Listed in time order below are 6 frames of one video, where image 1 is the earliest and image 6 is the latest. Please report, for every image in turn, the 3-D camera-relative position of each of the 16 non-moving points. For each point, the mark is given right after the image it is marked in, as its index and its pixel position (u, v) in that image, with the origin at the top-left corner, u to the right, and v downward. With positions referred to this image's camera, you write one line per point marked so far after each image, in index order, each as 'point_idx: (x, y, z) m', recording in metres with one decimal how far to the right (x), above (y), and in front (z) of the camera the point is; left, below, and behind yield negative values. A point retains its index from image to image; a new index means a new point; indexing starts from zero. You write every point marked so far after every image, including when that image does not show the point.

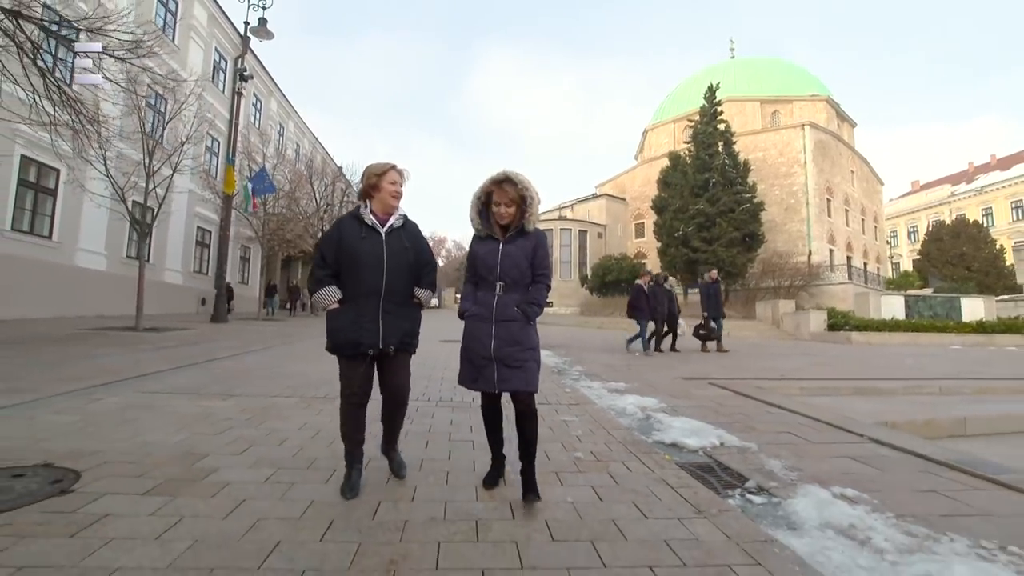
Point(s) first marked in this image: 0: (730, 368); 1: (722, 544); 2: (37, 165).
0: (+4.5, -1.6, +10.1) m
1: (+1.1, -1.3, +2.6) m
2: (-14.6, +3.8, +15.1) m
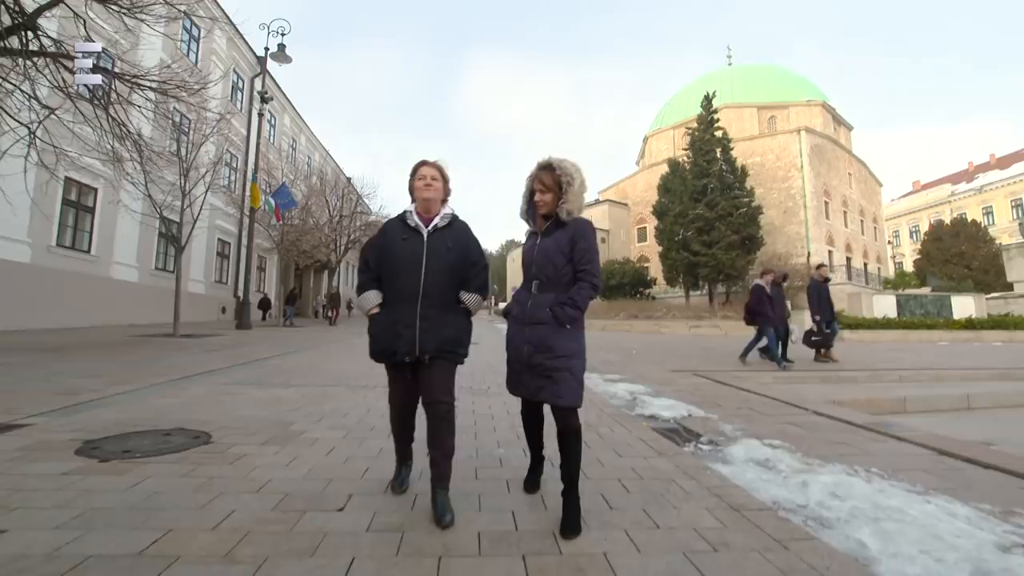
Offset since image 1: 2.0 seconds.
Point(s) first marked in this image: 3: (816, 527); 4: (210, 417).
0: (+4.7, -1.7, +11.1) m
1: (+1.2, -1.3, +3.6) m
2: (-14.5, +3.4, +16.4) m
3: (+1.6, -1.3, +2.6) m
4: (-2.9, -1.3, +4.8) m
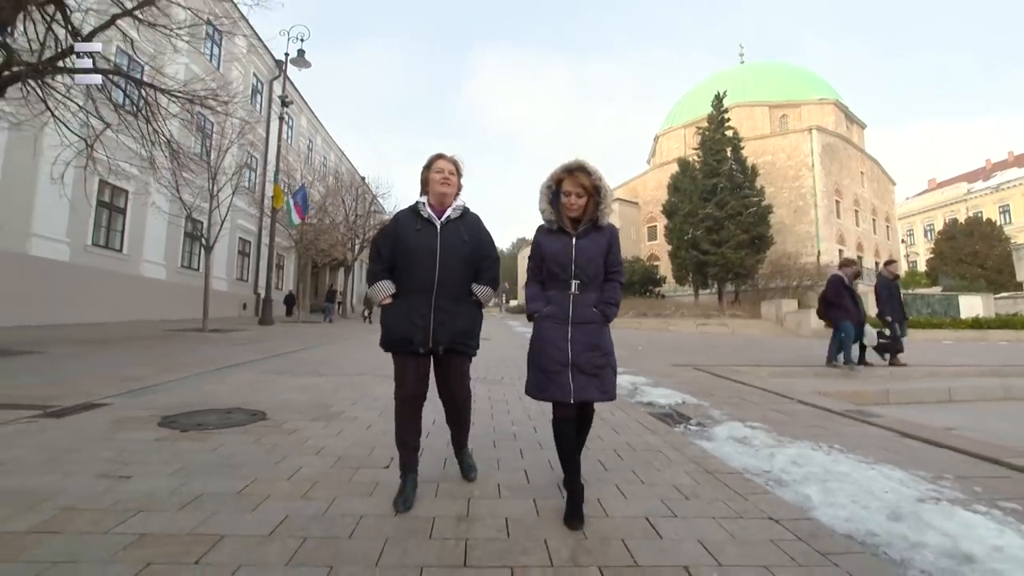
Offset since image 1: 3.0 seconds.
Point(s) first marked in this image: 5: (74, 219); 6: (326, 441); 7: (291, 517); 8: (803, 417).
0: (+4.9, -1.7, +11.7) m
1: (+1.3, -1.3, +4.2) m
2: (-14.1, +3.5, +17.3) m
3: (+1.7, -1.3, +3.2) m
4: (-2.8, -1.2, +5.5) m
5: (-14.0, +2.2, +15.7) m
6: (-1.5, -1.2, +4.0) m
7: (-1.2, -1.2, +2.6) m
8: (+3.2, -1.4, +5.3) m
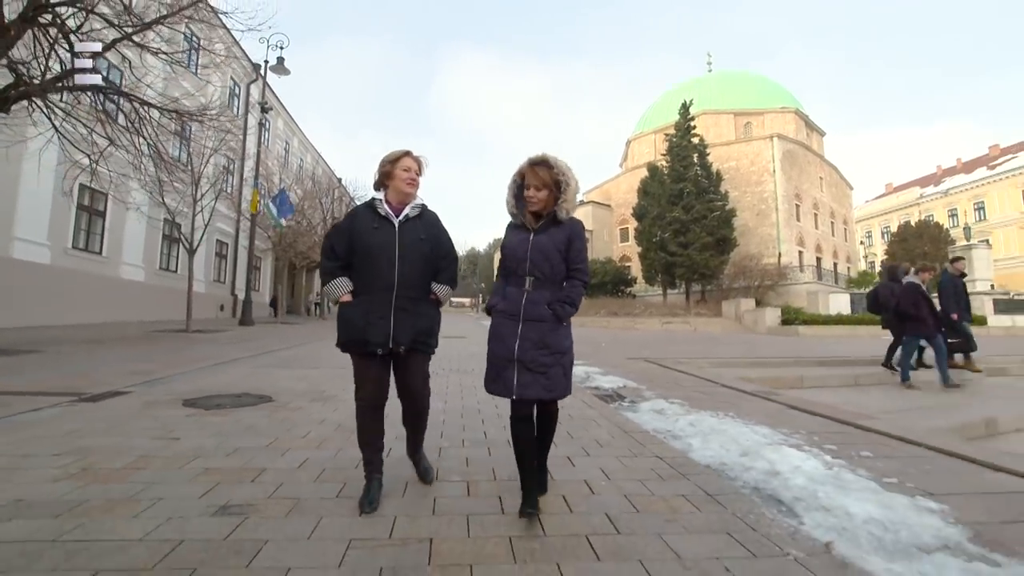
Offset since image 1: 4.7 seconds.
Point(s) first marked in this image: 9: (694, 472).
0: (+4.2, -1.7, +12.9) m
1: (+0.9, -1.4, +5.3) m
2: (-15.0, +3.4, +17.7) m
3: (+1.4, -1.3, +4.3) m
4: (-3.2, -1.3, +6.4) m
5: (-14.9, +2.1, +16.1) m
6: (-1.9, -1.3, +4.9) m
7: (-1.5, -1.2, +3.6) m
8: (+2.7, -1.4, +6.5) m
9: (+1.3, -1.3, +3.5) m
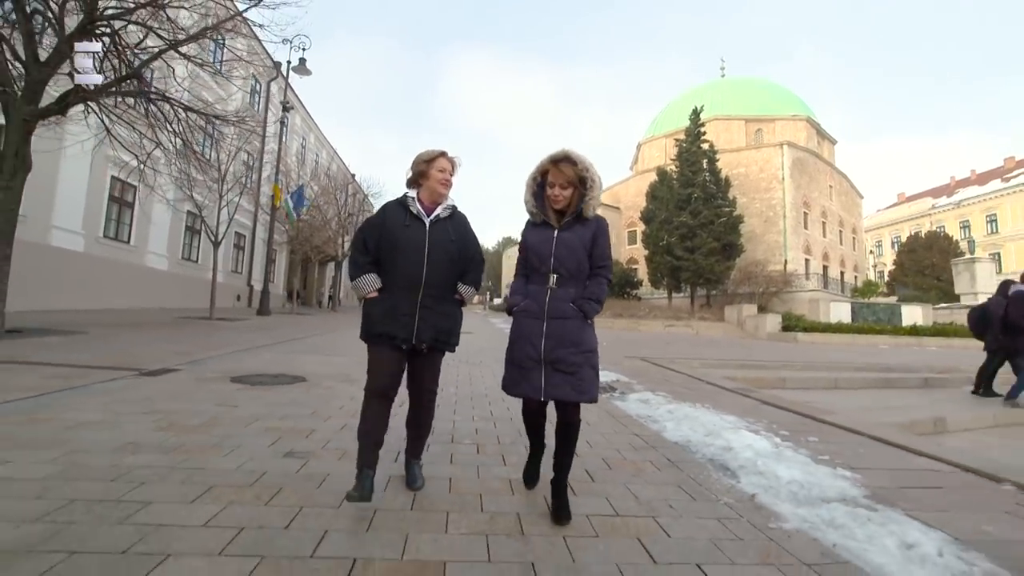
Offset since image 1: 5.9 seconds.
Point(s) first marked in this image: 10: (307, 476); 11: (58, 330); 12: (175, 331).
0: (+4.4, -1.8, +13.6) m
1: (+0.9, -1.4, +6.1) m
2: (-14.7, +3.9, +18.7) m
3: (+1.4, -1.4, +5.1) m
4: (-3.2, -1.2, +7.2) m
5: (-14.6, +2.6, +17.1) m
6: (-1.8, -1.2, +5.7) m
7: (-1.4, -1.2, +4.4) m
8: (+2.8, -1.5, +7.2) m
9: (+1.3, -1.3, +4.2) m
10: (-1.3, -1.2, +3.1) m
11: (-9.8, -0.9, +10.7) m
12: (-8.6, -1.1, +12.5) m
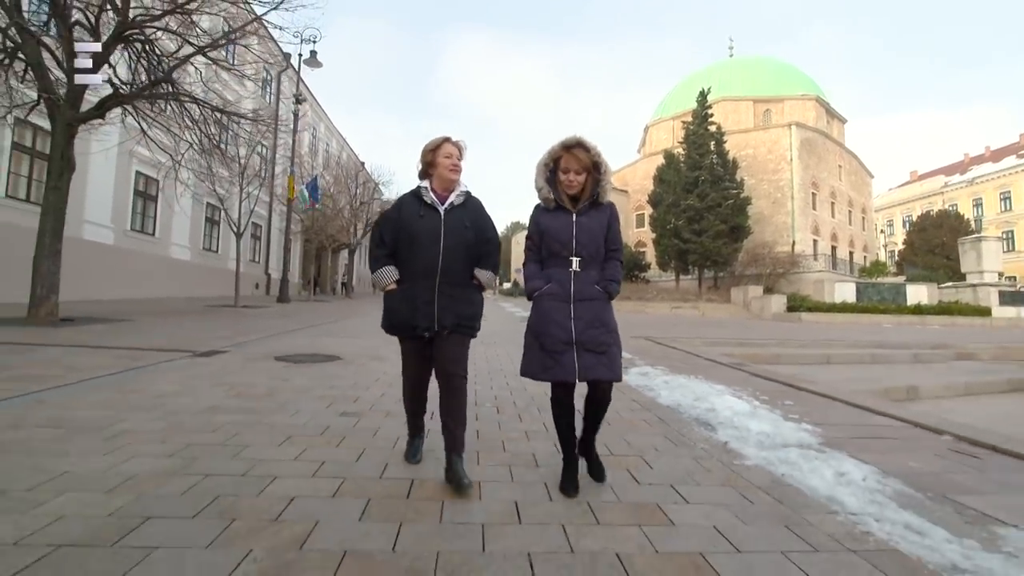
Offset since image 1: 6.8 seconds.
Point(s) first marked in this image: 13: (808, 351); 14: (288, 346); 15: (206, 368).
0: (+4.7, -1.3, +14.2) m
1: (+1.1, -1.2, +6.8) m
2: (-14.3, +4.3, +19.5) m
3: (+1.6, -1.2, +5.7) m
4: (-3.0, -1.0, +8.0) m
5: (-14.2, +2.9, +17.9) m
6: (-1.7, -1.1, +6.5) m
7: (-1.3, -1.1, +5.1) m
8: (+3.0, -1.2, +7.9) m
9: (+1.4, -1.2, +4.9) m
10: (-1.1, -1.1, +3.8) m
11: (-9.5, -0.7, +11.5) m
12: (-8.3, -0.8, +13.4) m
13: (+6.3, -1.4, +10.6) m
14: (-3.8, -1.0, +8.2) m
15: (-3.7, -1.0, +6.0) m
